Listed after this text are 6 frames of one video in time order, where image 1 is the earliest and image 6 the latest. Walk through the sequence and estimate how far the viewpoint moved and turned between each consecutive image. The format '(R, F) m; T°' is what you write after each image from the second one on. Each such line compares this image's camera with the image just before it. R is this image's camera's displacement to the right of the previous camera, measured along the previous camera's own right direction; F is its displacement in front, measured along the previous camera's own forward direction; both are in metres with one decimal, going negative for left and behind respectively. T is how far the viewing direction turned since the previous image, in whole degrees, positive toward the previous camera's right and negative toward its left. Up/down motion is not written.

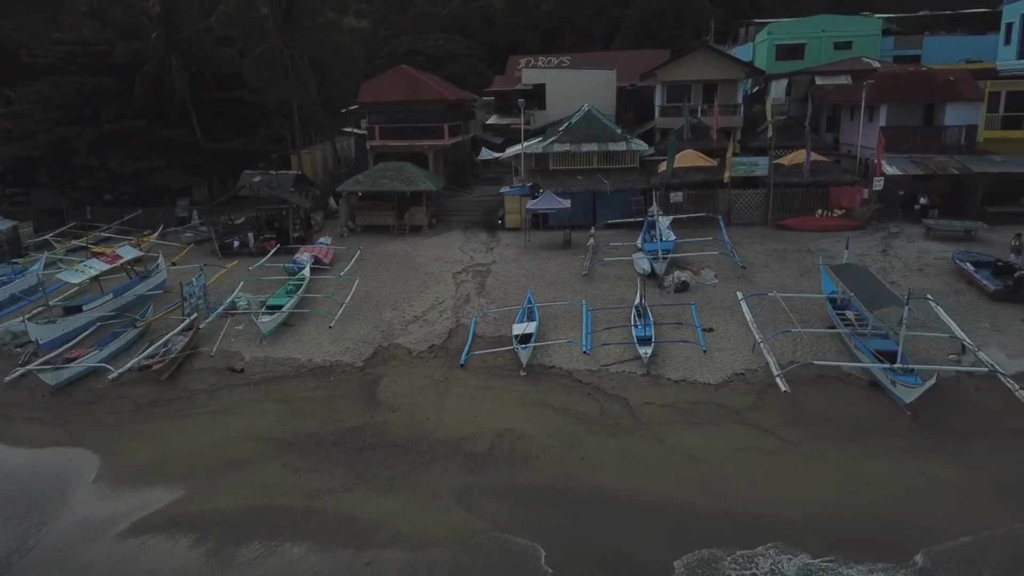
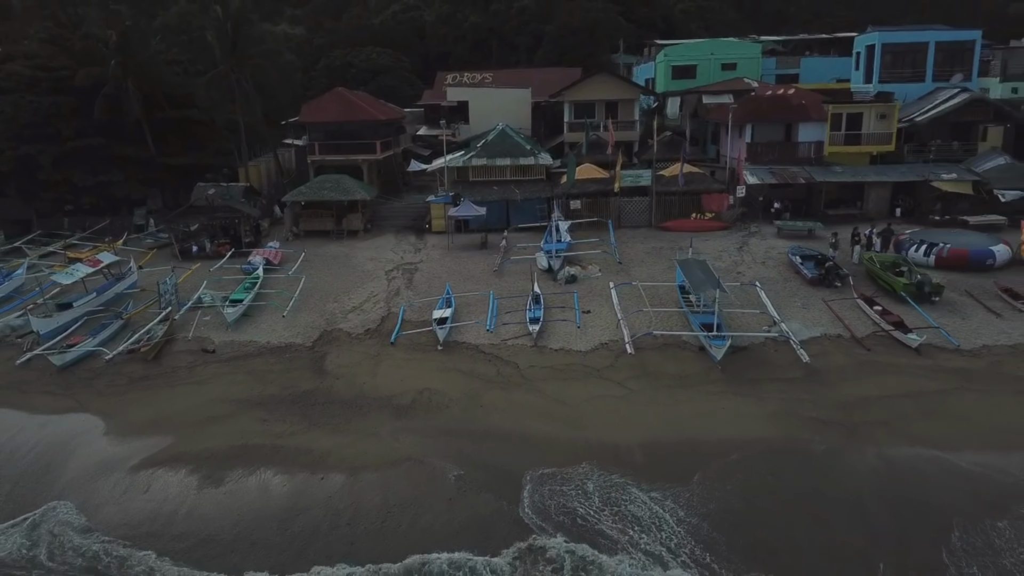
(+0.4, -3.7) m; +4°
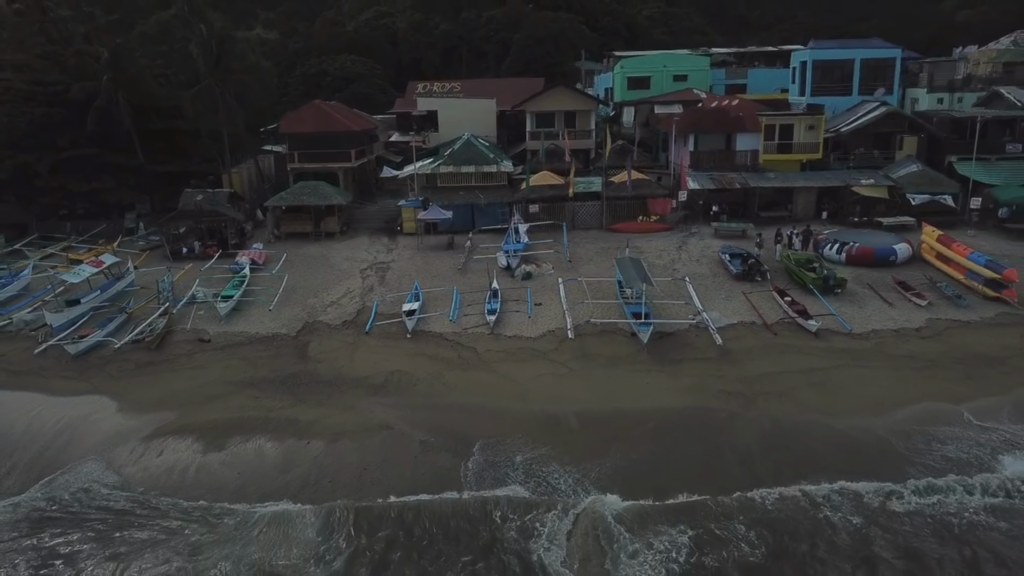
(+0.4, -2.5) m; +2°
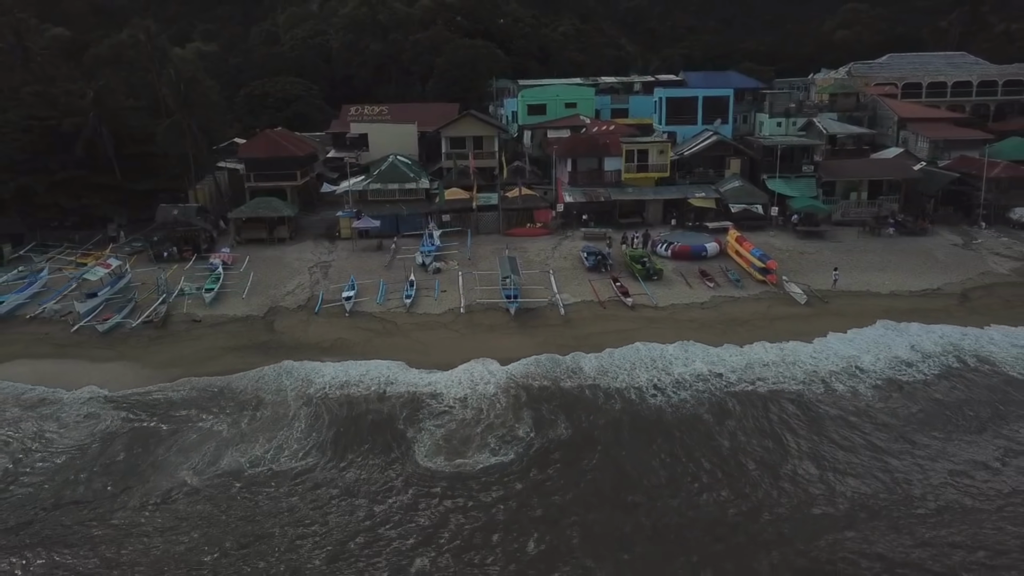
(+0.9, -7.8) m; +4°
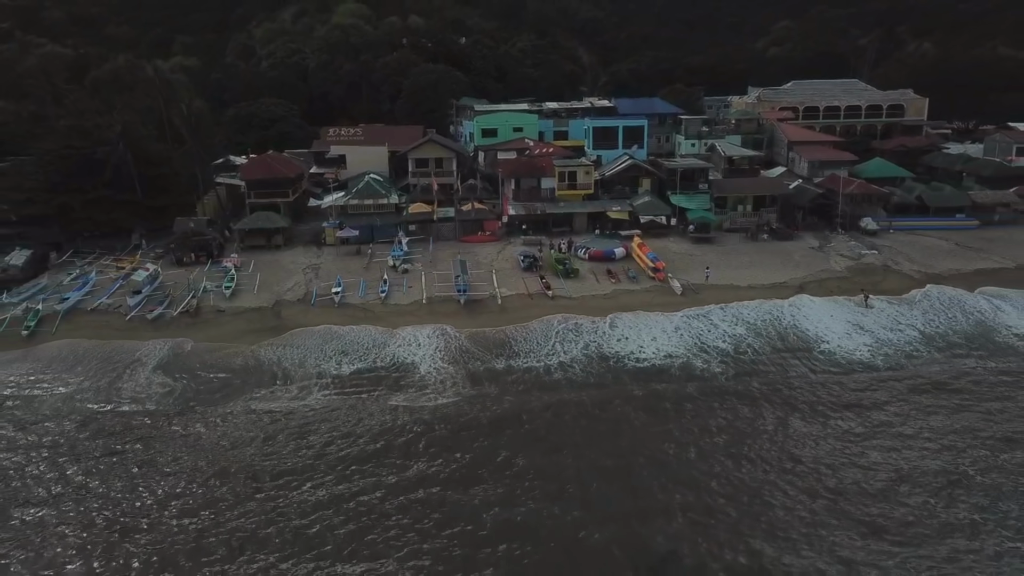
(+0.9, -8.6) m; +2°
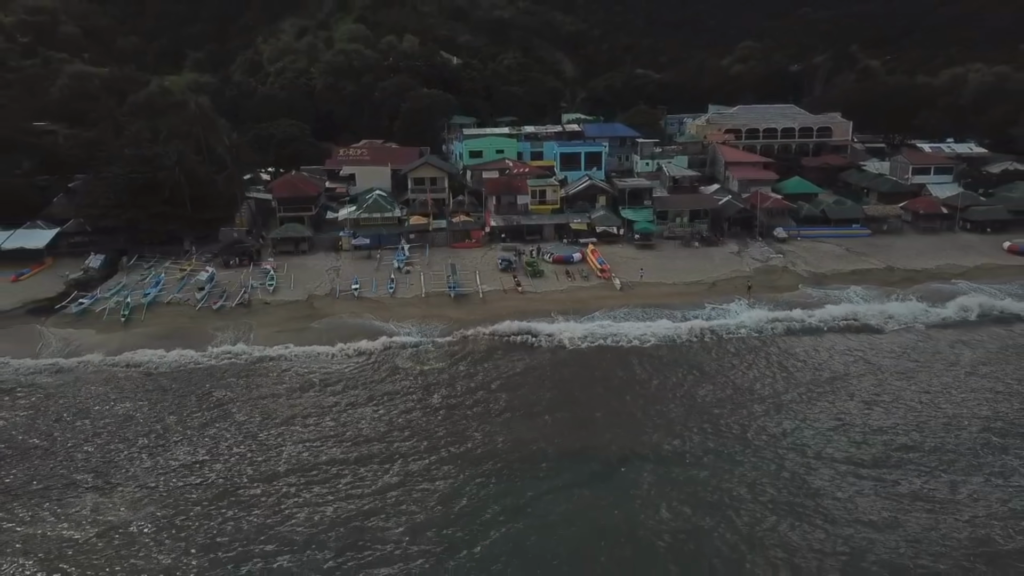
(+0.8, -10.6) m; +1°
